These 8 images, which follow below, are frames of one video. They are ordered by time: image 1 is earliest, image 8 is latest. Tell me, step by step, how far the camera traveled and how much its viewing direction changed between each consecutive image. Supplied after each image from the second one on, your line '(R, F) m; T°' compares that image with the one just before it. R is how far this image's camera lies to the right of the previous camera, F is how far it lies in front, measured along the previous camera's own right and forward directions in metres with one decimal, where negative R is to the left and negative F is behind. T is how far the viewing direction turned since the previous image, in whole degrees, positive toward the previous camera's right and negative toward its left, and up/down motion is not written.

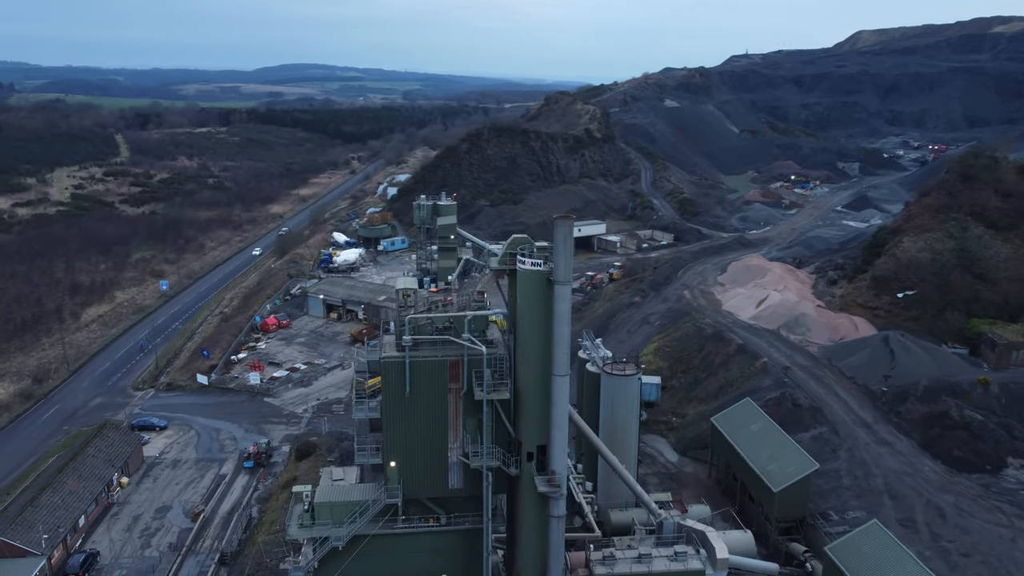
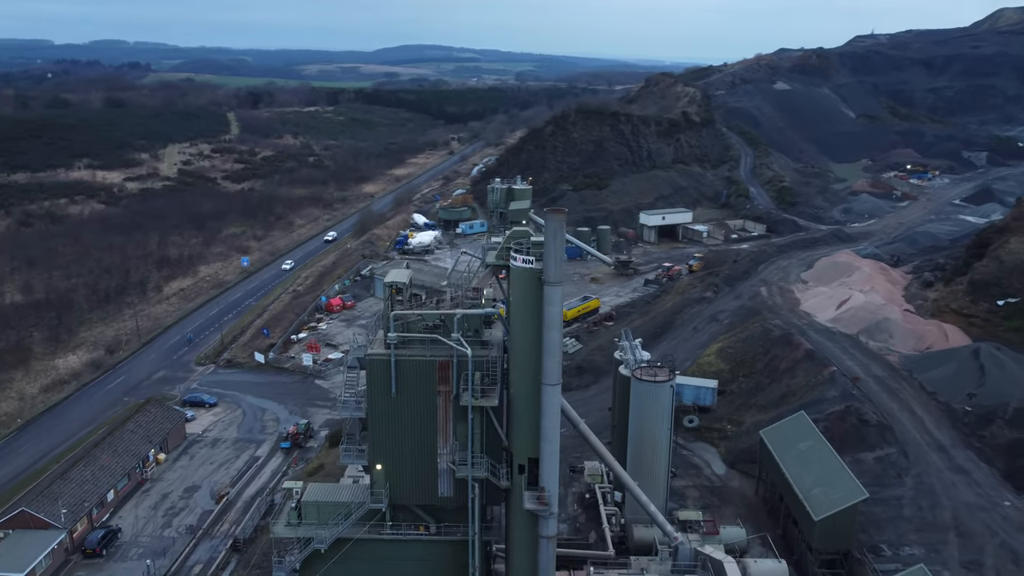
(+2.0, +1.5) m; -7°
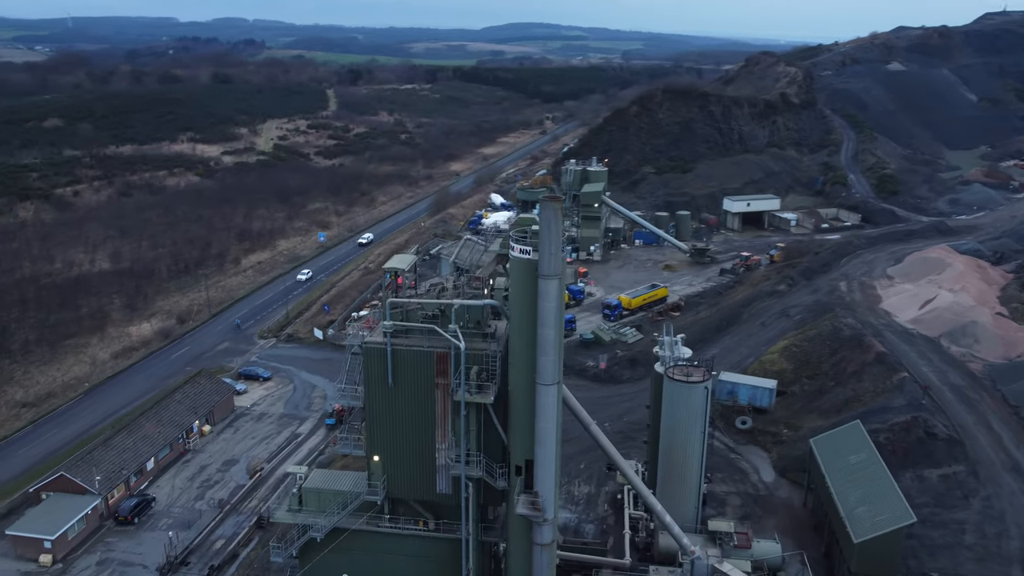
(+1.6, +1.0) m; -7°
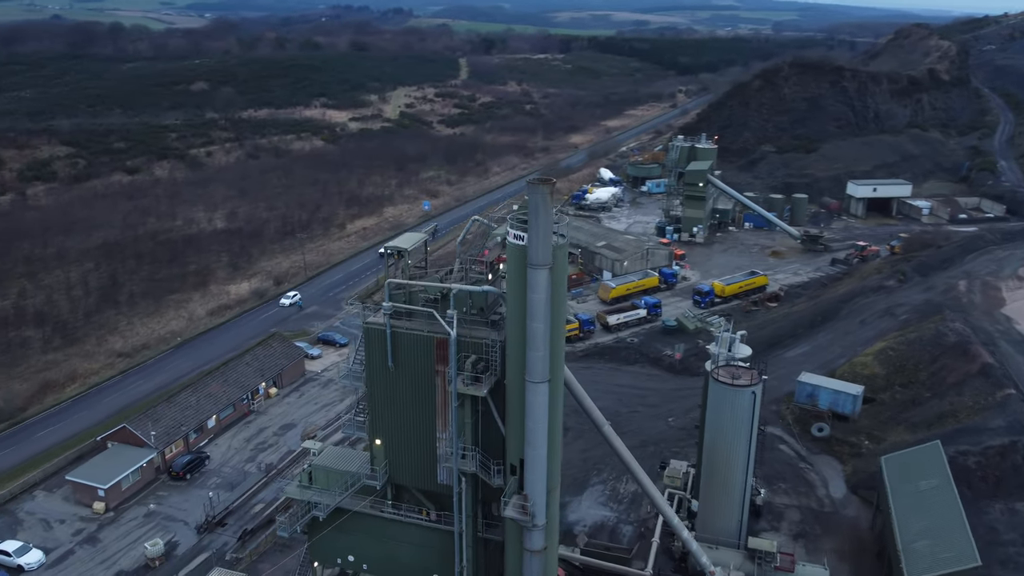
(+2.0, +1.1) m; -9°
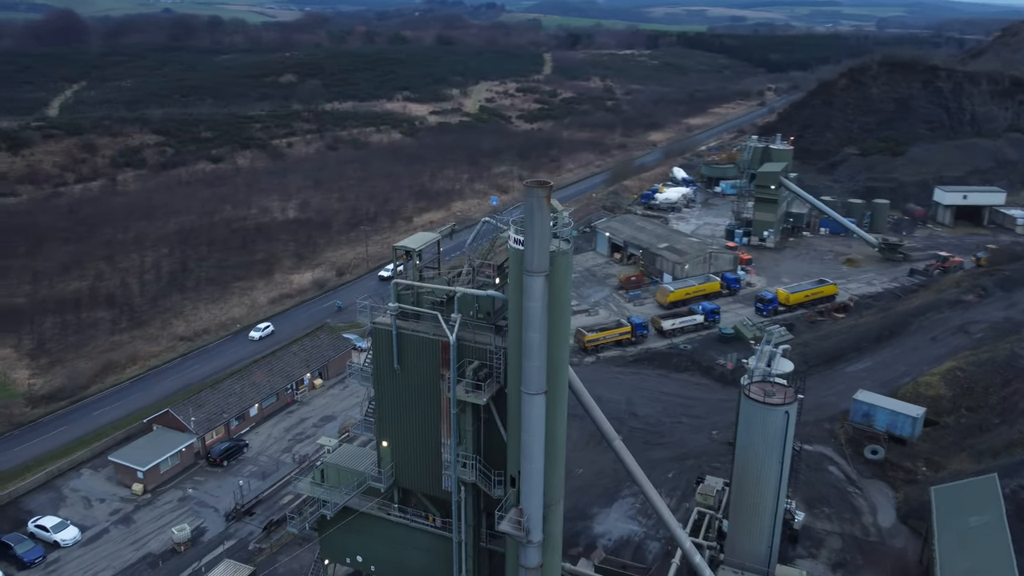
(+1.2, +0.5) m; -6°
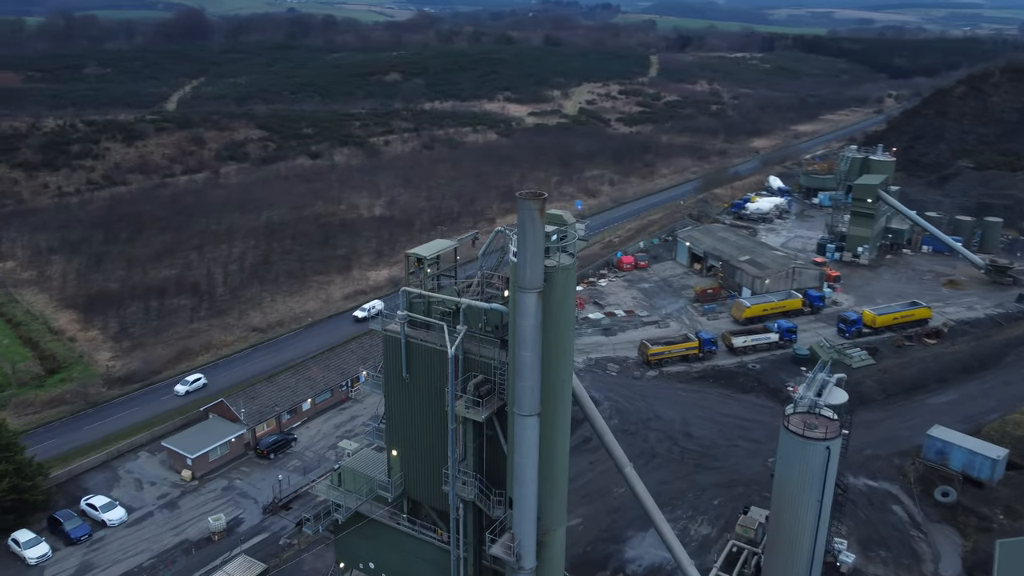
(+1.5, +0.6) m; -7°
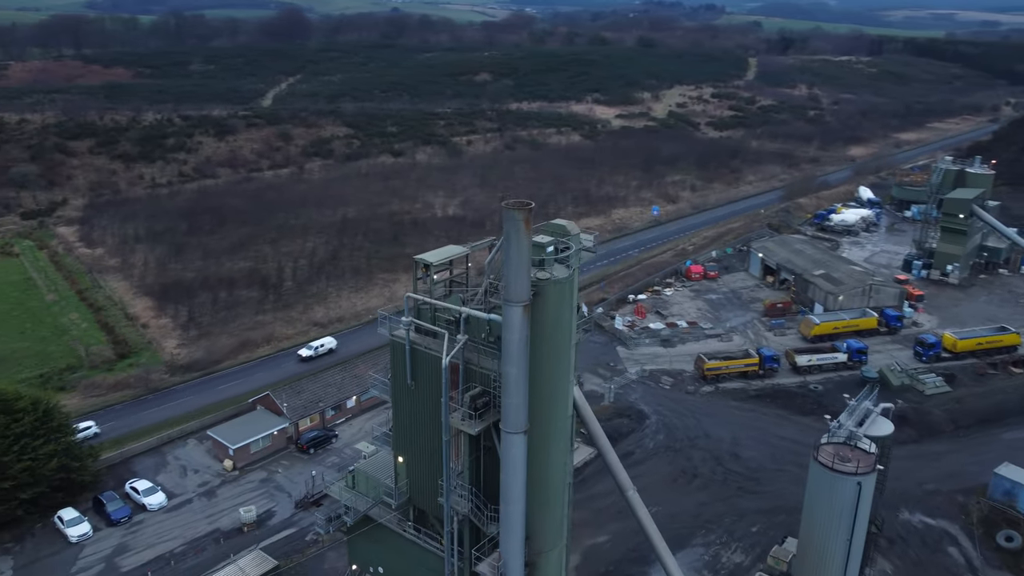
(+1.3, +0.5) m; -6°
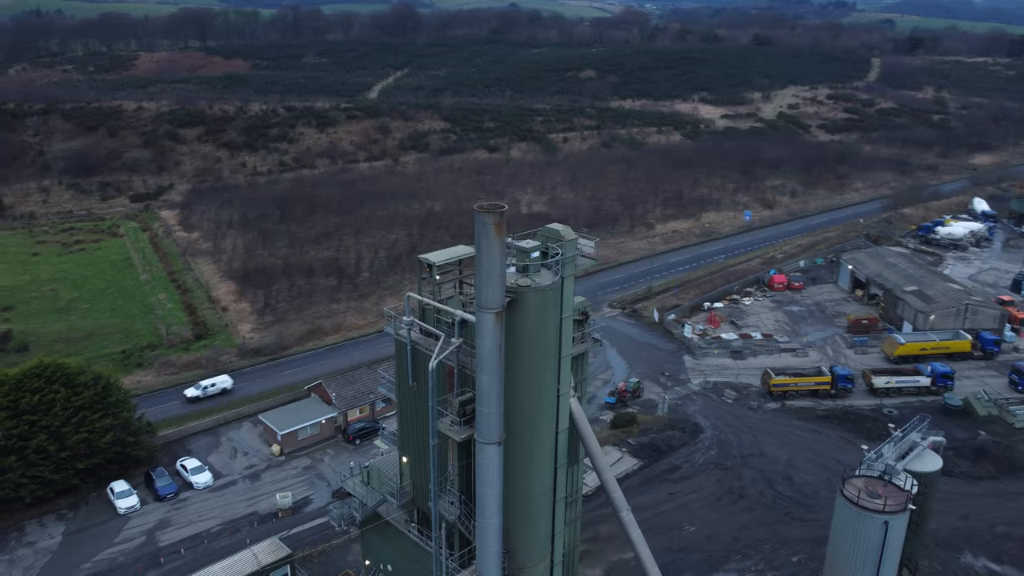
(+1.6, +0.5) m; -7°
